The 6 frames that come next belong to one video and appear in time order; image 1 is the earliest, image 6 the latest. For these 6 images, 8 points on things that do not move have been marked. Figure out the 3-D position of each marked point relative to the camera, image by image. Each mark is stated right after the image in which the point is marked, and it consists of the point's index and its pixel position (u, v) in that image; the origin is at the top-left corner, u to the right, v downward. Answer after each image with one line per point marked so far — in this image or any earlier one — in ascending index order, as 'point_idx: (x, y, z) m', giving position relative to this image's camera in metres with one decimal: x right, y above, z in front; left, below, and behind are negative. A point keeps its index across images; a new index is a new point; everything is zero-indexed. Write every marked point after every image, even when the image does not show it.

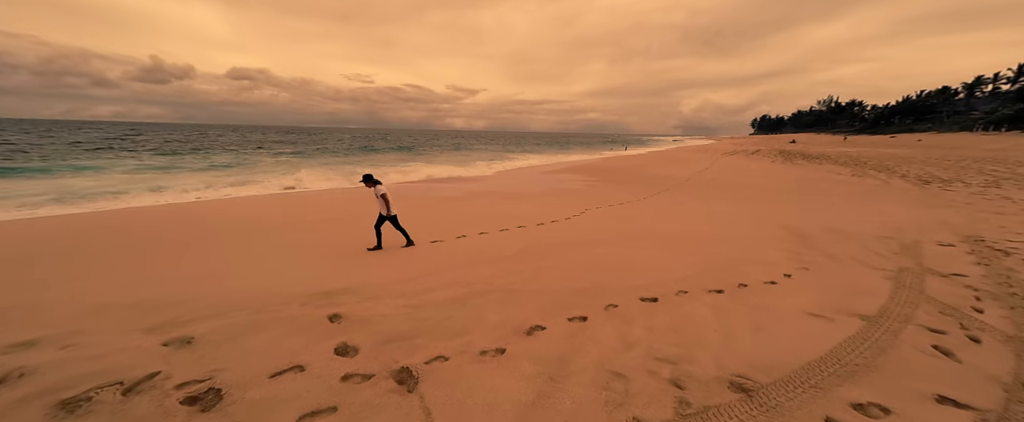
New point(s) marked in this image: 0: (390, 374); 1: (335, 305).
0: (-0.7, -0.9, +1.9) m
1: (-1.5, -0.8, +2.8) m
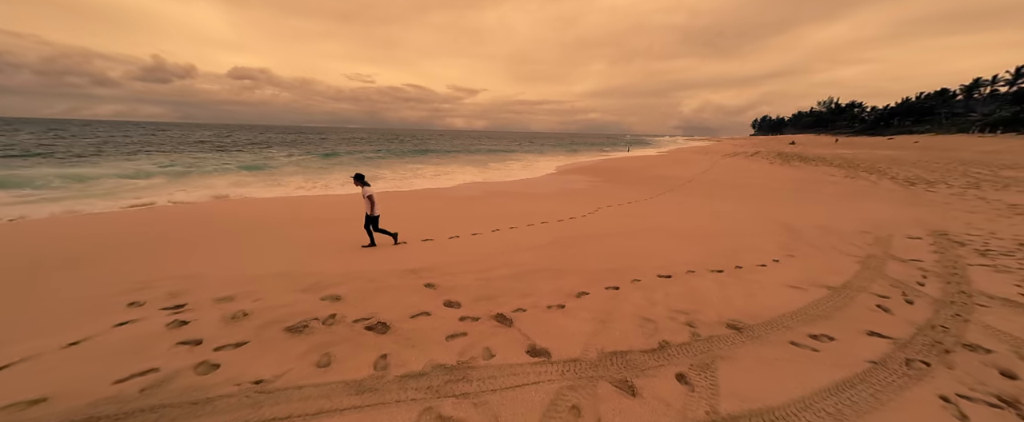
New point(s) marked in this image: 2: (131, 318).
0: (-0.2, -0.9, +2.7) m
1: (-0.9, -0.7, +3.6) m
2: (-2.8, -0.8, +2.5) m
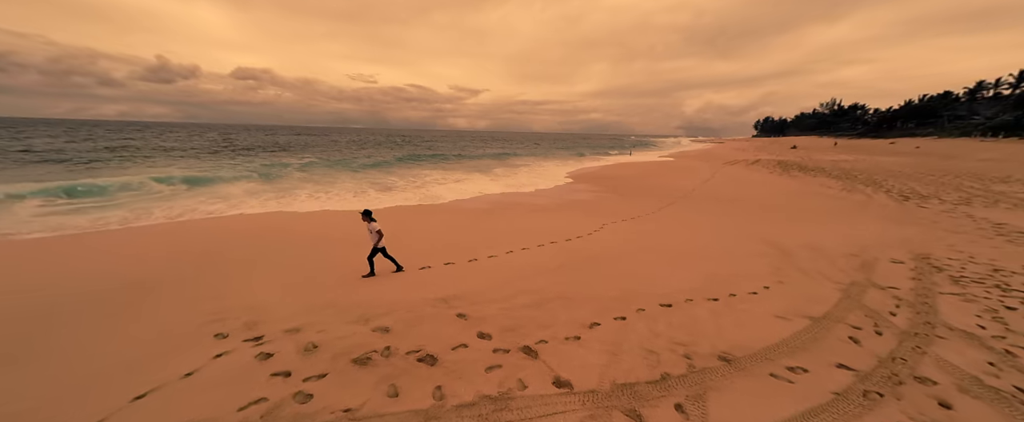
0: (+0.1, -1.3, +3.2) m
1: (-0.7, -1.2, +4.1) m
2: (-2.6, -1.3, +3.0) m
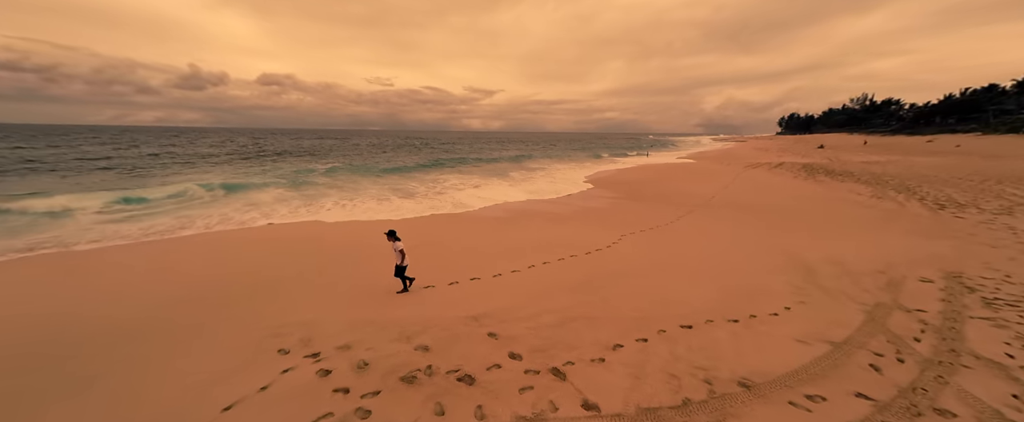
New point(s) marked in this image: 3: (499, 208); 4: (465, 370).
0: (+0.4, -1.7, +3.5) m
1: (-0.3, -1.5, +4.4) m
2: (-2.3, -1.6, +3.4) m
3: (-0.6, +0.1, +14.1) m
4: (-0.5, -1.6, +3.4) m
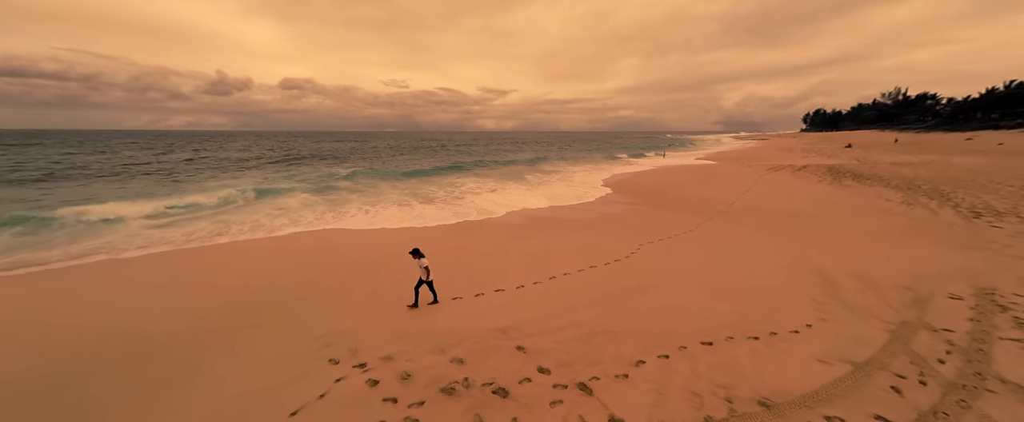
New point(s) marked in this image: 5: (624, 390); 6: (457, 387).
0: (+0.7, -2.0, +3.7) m
1: (0.0, -1.8, +4.7) m
2: (-2.0, -1.9, +3.8) m
3: (+0.2, -0.2, +14.4) m
4: (-0.2, -1.9, +3.7) m
5: (+1.2, -2.0, +3.7) m
6: (-0.6, -1.9, +3.6) m
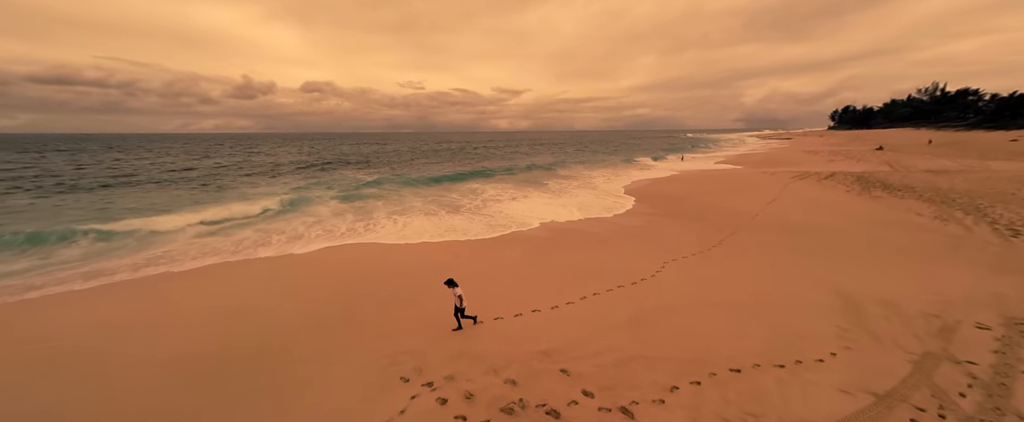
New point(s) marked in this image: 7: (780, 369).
0: (+1.4, -2.5, +4.2) m
1: (+0.7, -2.4, +5.2) m
2: (-1.3, -2.4, +4.4) m
3: (+1.3, -0.7, +14.9) m
4: (+0.5, -2.5, +4.2) m
5: (+1.9, -2.6, +4.2) m
6: (0.0, -2.5, +4.2) m
7: (+4.2, -2.5, +5.1) m
